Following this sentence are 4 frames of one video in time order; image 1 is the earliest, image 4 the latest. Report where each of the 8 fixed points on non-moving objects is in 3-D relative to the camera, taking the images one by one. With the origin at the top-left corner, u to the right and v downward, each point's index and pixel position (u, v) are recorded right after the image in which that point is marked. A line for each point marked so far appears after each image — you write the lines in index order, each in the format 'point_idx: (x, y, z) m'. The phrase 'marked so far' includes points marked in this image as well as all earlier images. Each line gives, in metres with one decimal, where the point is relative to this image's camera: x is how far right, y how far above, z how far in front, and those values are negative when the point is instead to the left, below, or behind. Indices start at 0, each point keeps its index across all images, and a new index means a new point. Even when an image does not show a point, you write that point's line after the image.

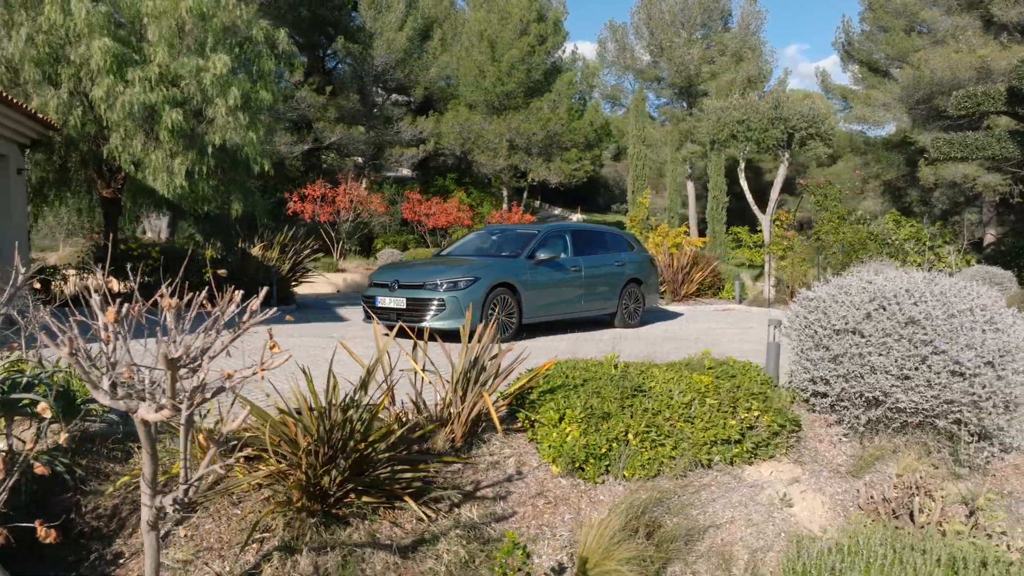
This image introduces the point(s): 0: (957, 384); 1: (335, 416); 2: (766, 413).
0: (+2.4, -0.5, +4.6) m
1: (-0.8, -0.6, +3.8) m
2: (+1.4, -0.7, +4.8) m
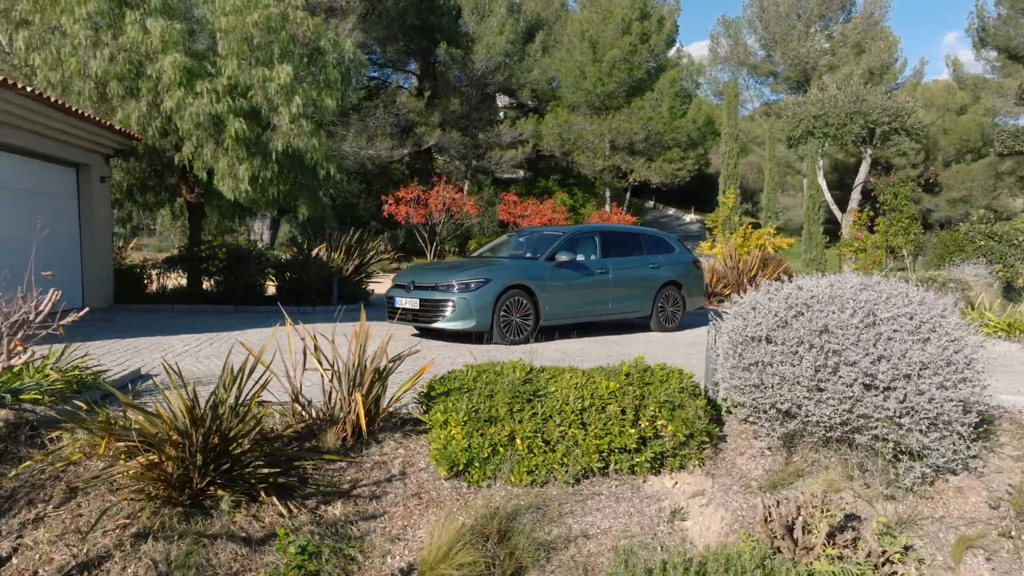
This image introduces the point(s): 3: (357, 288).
0: (+1.8, -0.6, +4.3) m
1: (-1.5, -0.6, +4.0) m
2: (+0.9, -0.7, +4.6) m
3: (-2.8, 0.0, +15.0) m
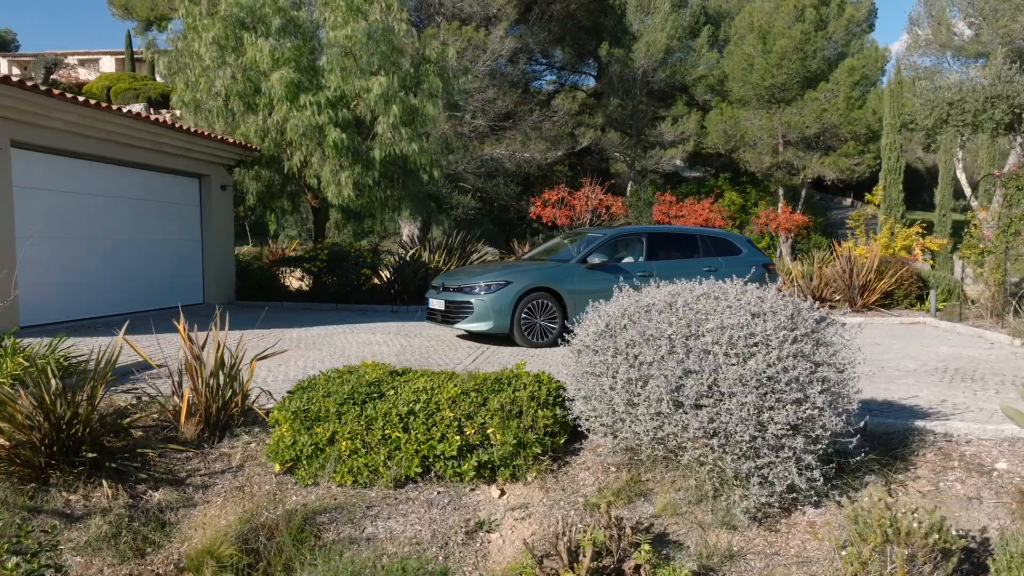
0: (+0.8, -0.6, +3.9) m
1: (-2.5, -0.6, +4.5) m
2: (-0.1, -0.8, +4.5) m
3: (-1.0, 0.0, +15.4) m
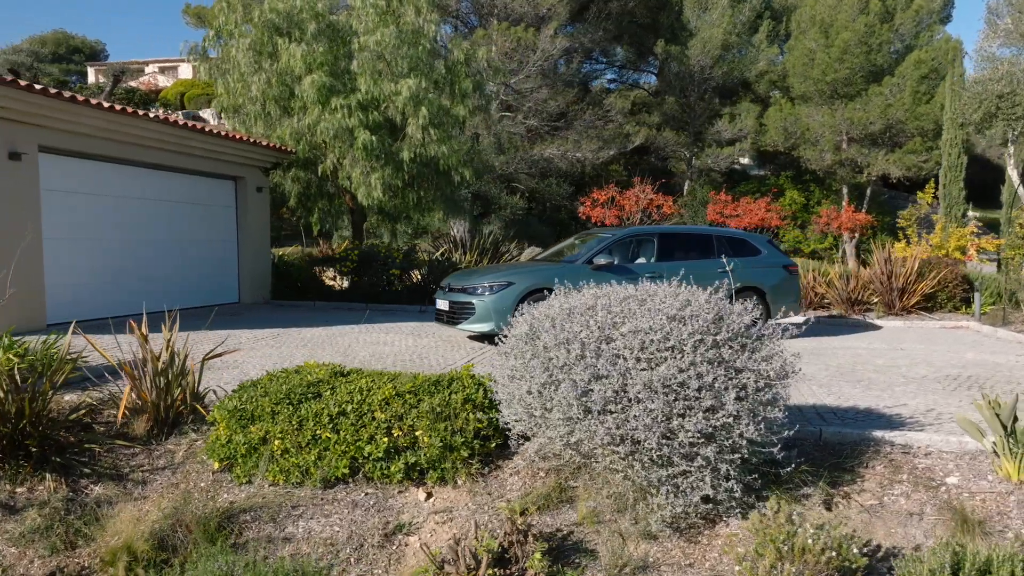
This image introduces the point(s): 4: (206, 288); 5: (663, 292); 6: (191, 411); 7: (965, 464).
0: (+0.3, -0.6, +3.8) m
1: (-2.9, -0.6, +4.7) m
2: (-0.4, -0.8, +4.5) m
3: (-0.4, 0.0, +15.4) m
4: (-4.8, 0.0, +13.6) m
5: (+0.8, 0.0, +4.3) m
6: (-1.9, -0.8, +5.1) m
7: (+2.3, -0.9, +4.4) m
